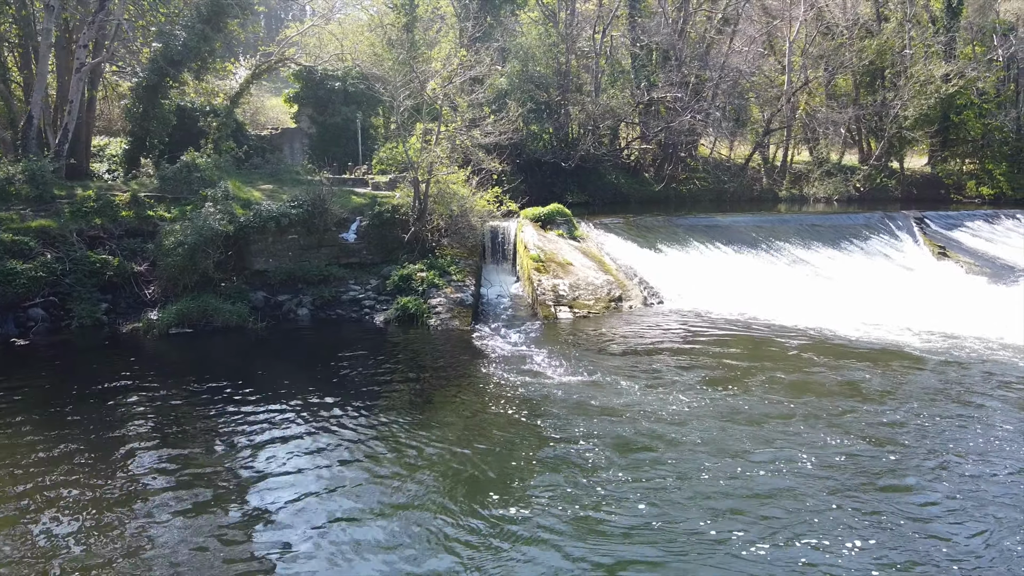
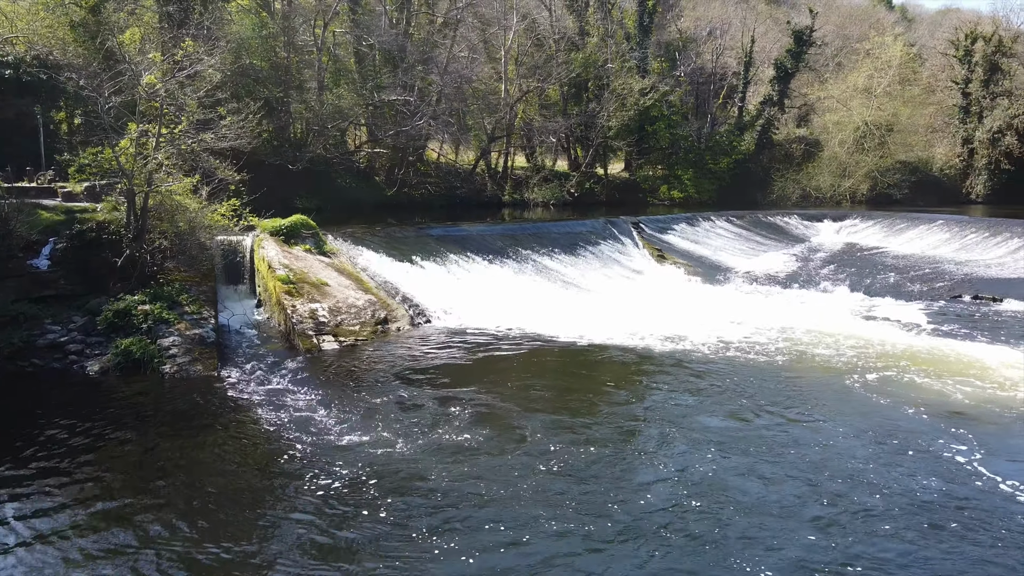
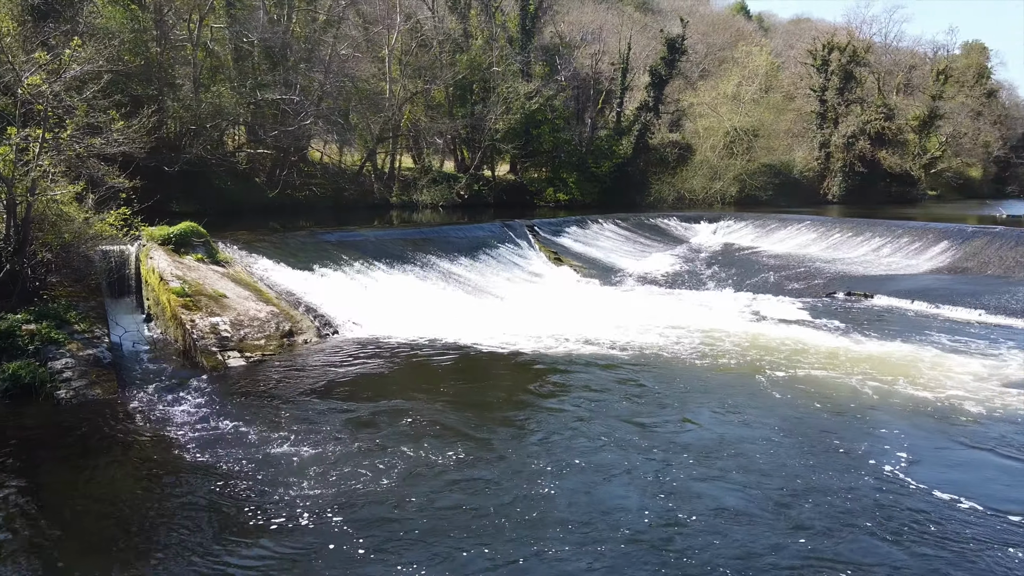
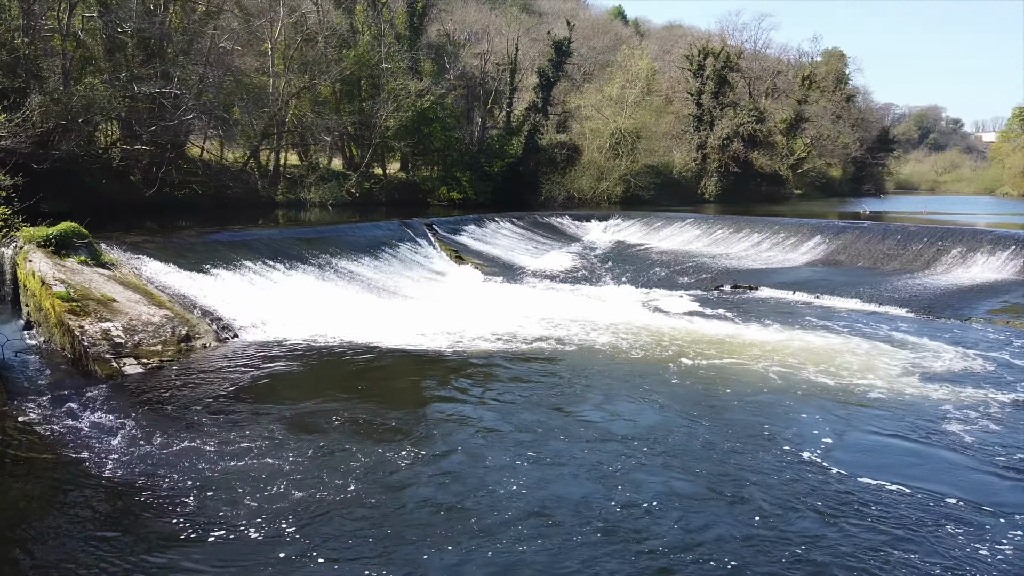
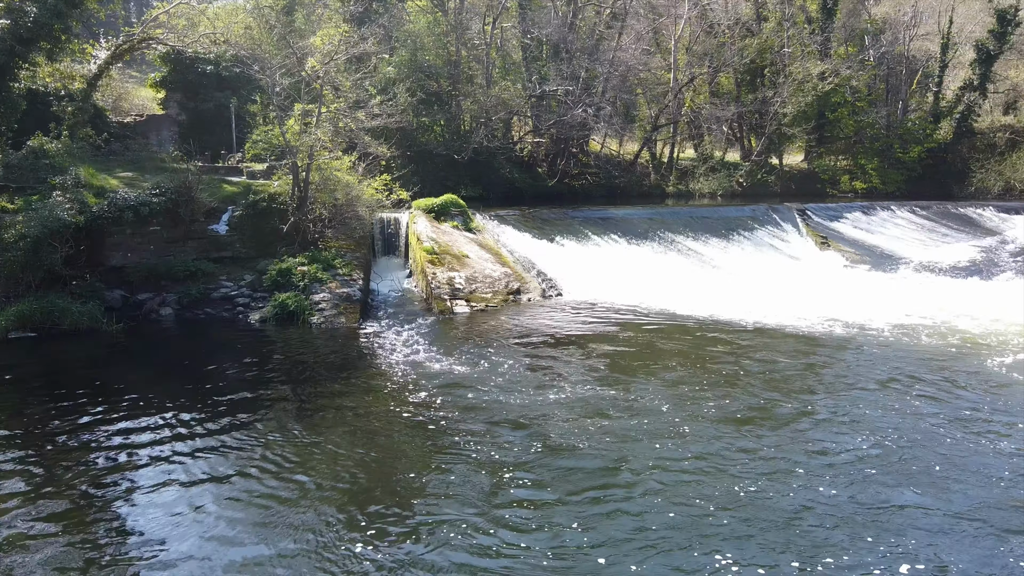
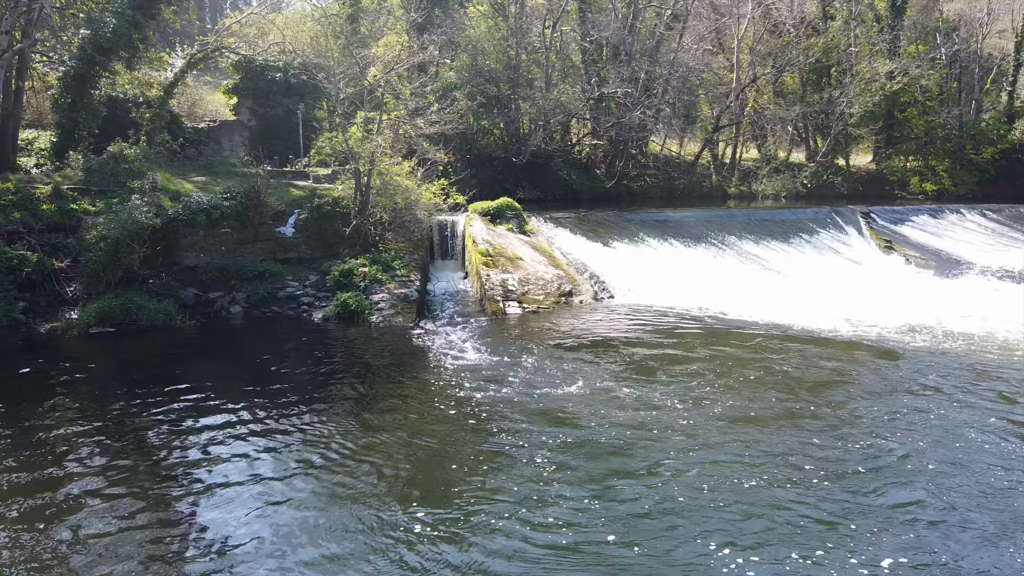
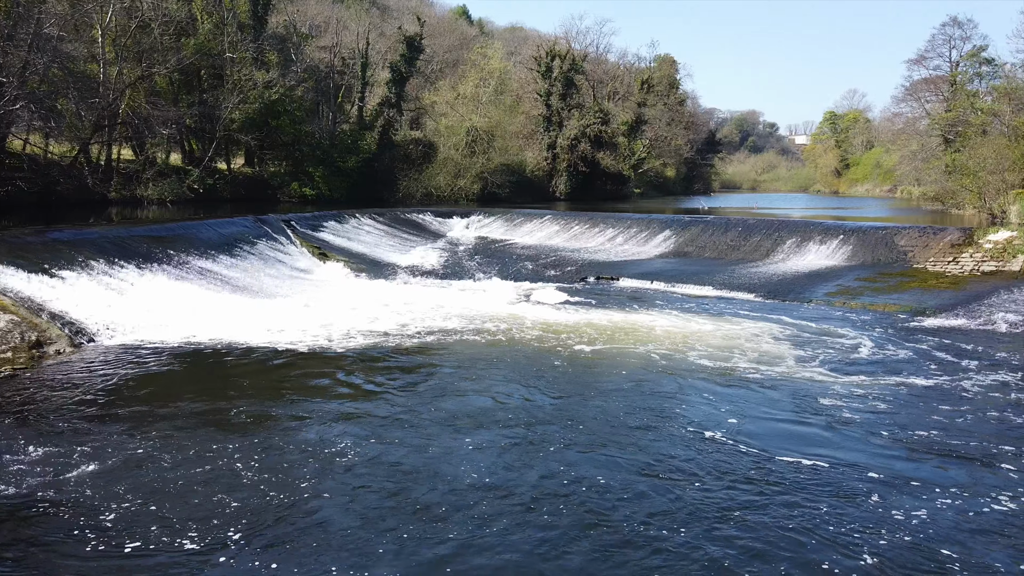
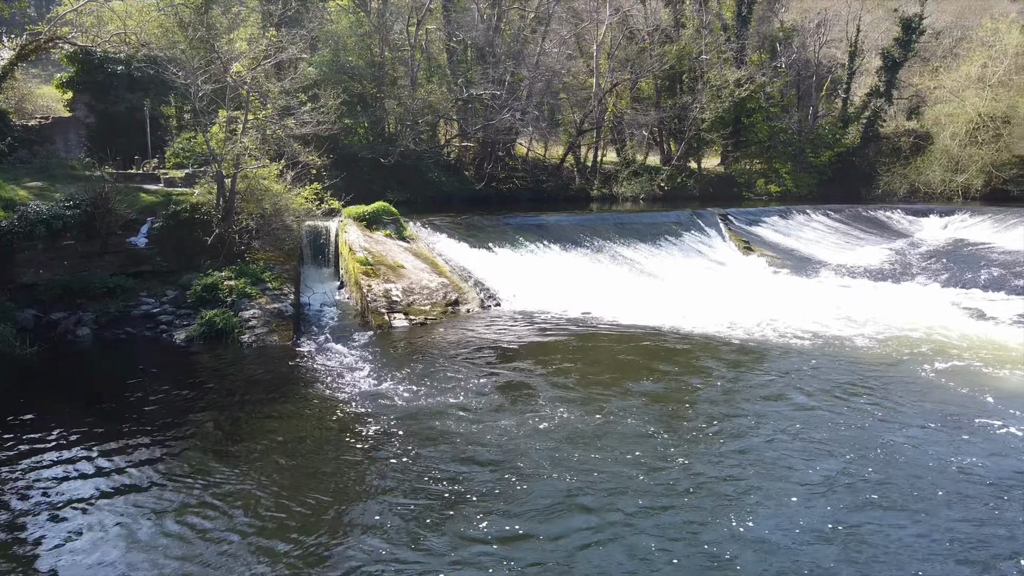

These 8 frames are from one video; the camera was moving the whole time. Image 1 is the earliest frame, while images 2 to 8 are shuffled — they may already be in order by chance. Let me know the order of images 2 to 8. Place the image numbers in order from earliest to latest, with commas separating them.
6, 5, 8, 2, 3, 4, 7
